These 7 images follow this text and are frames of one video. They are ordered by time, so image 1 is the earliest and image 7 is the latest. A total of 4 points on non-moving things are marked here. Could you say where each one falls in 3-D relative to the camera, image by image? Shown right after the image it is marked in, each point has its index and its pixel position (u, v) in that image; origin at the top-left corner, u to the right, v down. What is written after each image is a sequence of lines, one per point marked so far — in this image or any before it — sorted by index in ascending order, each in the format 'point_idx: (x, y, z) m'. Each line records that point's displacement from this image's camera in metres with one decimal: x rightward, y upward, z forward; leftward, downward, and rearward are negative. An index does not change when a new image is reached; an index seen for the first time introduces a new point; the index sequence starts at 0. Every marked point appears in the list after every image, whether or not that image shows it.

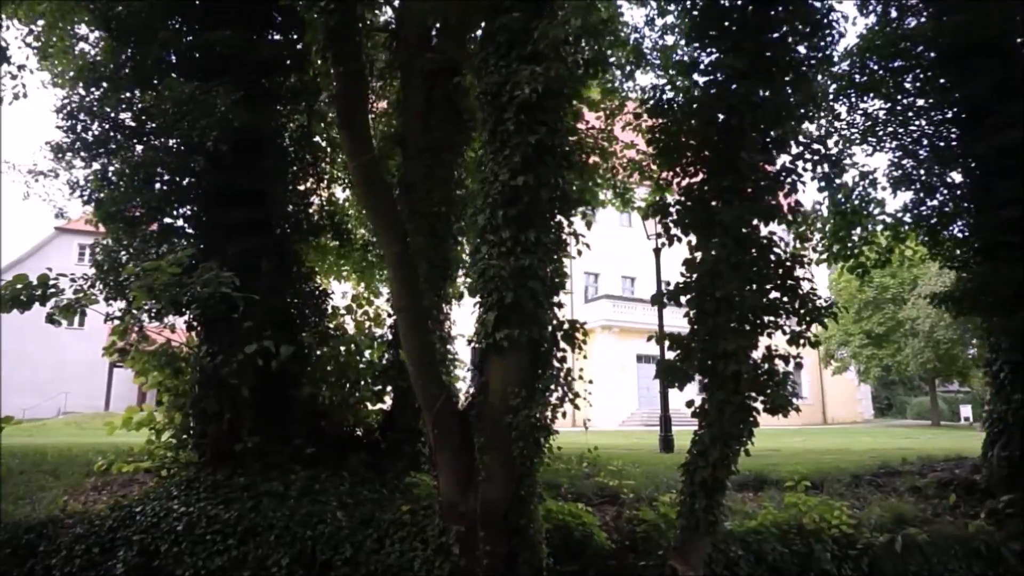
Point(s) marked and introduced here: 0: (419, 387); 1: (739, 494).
0: (-0.9, -0.9, +6.6) m
1: (+2.6, -2.4, +8.5) m
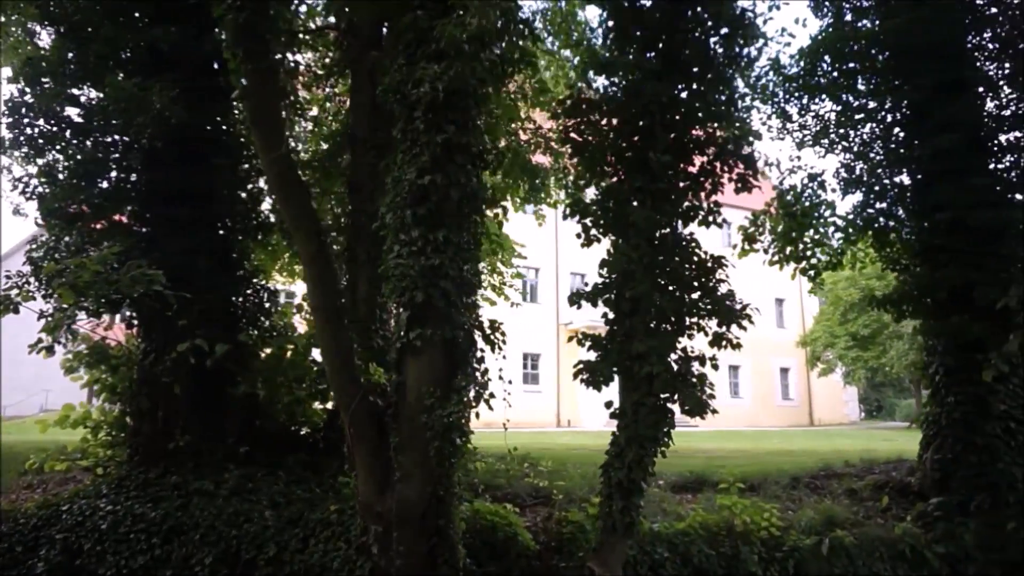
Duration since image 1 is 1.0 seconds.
0: (-1.6, -0.8, +6.5) m
1: (+1.9, -2.4, +8.5) m
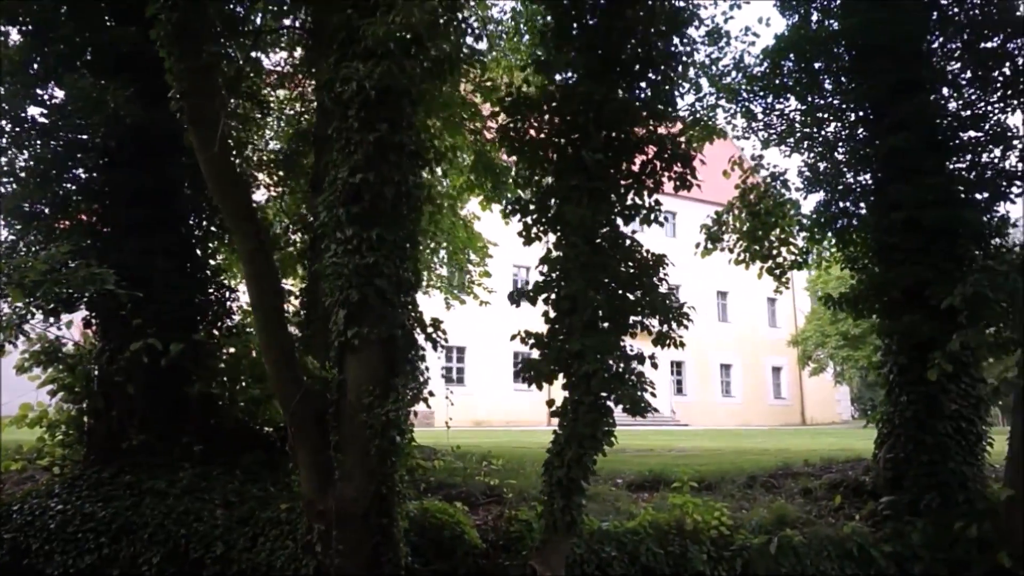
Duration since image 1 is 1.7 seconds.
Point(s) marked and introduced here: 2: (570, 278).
0: (-2.1, -0.8, +6.5) m
1: (+1.4, -2.4, +8.5) m
2: (+0.5, +0.1, +6.1) m
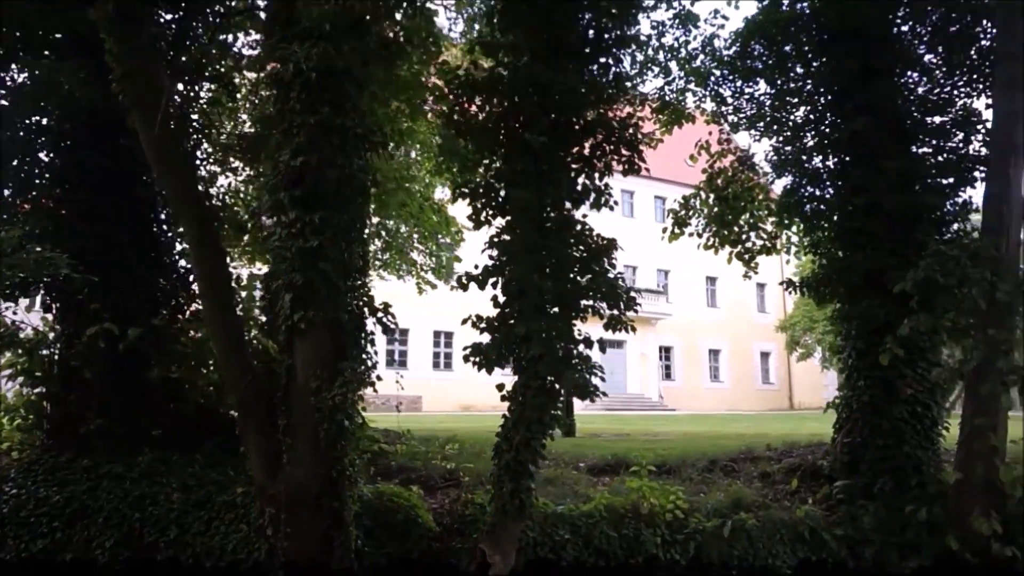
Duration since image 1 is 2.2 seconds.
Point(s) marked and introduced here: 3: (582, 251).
0: (-2.6, -0.7, +6.5) m
1: (+0.9, -2.2, +8.5) m
2: (0.0, +0.2, +6.1) m
3: (+0.6, +0.3, +6.4) m
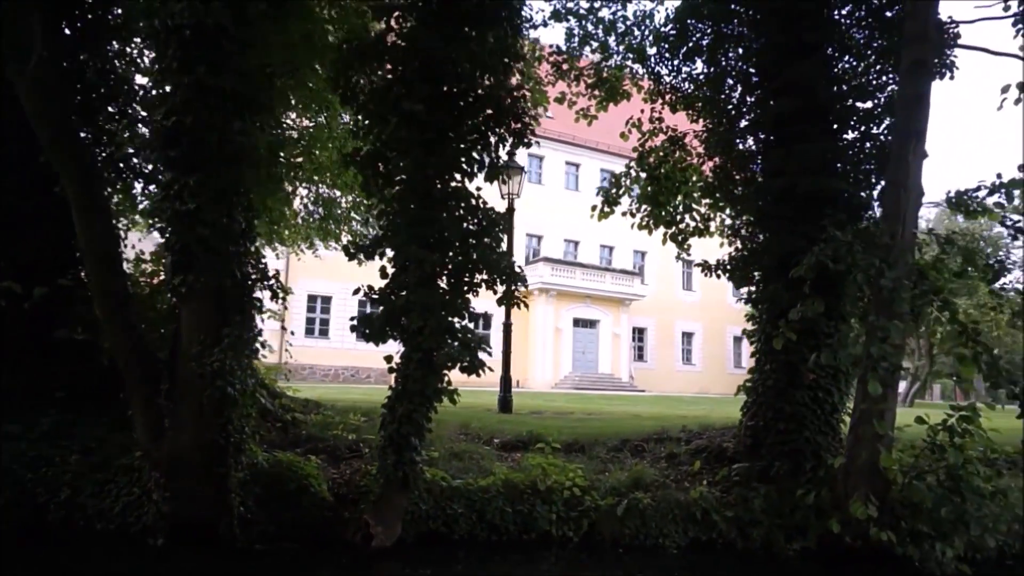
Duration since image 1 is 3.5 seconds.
0: (-3.5, -0.4, +6.4) m
1: (-0.2, -1.9, +8.5) m
2: (-0.9, +0.4, +6.0) m
3: (-0.3, +0.5, +6.4) m
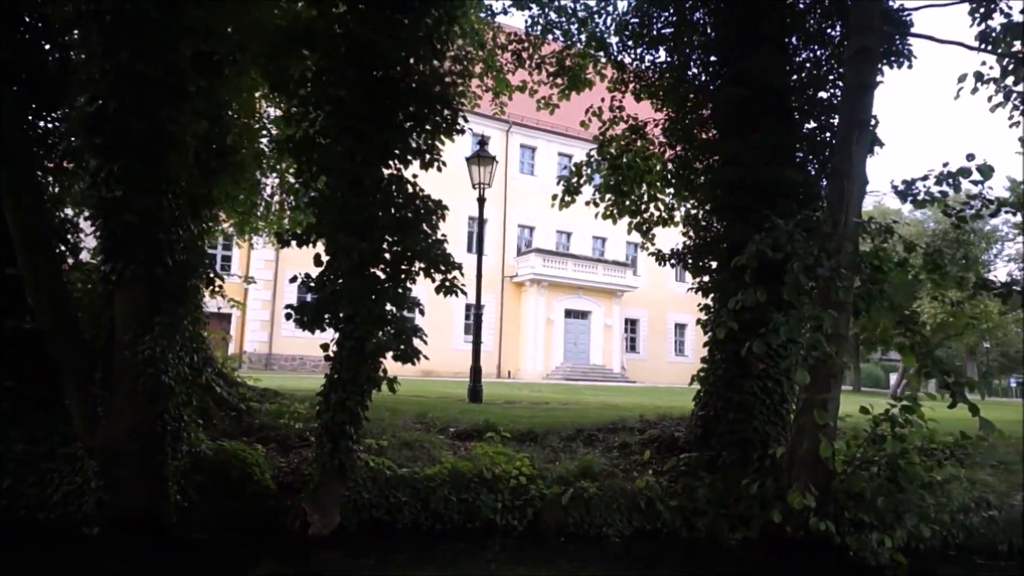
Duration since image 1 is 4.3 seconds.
0: (-4.1, -0.2, +6.4) m
1: (-0.7, -1.8, +8.5) m
2: (-1.5, +0.5, +6.0) m
3: (-0.9, +0.6, +6.3) m
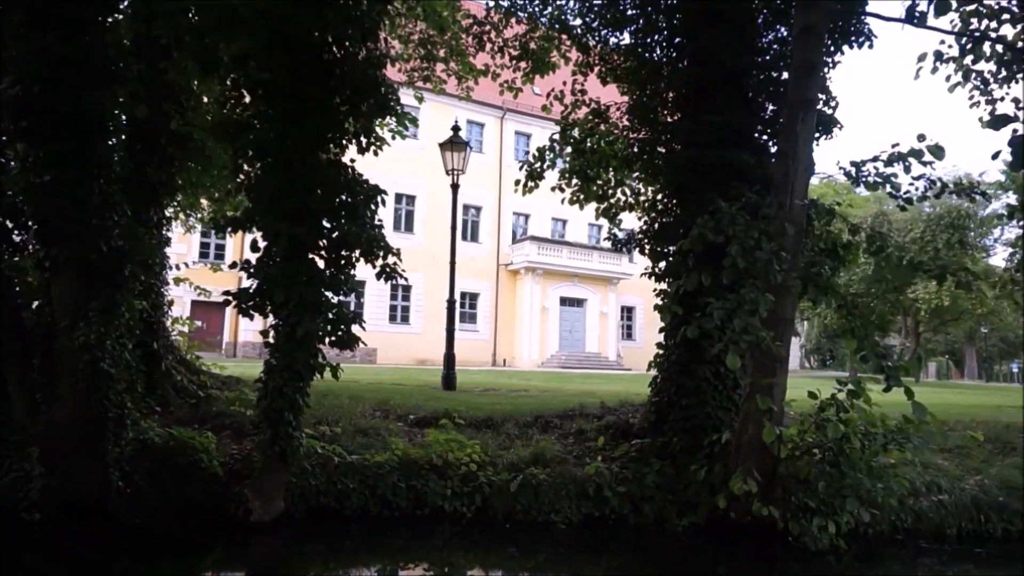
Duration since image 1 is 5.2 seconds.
0: (-4.6, -0.1, +6.4) m
1: (-1.2, -1.6, +8.5) m
2: (-2.0, +0.7, +5.9) m
3: (-1.4, +0.8, +6.2) m
